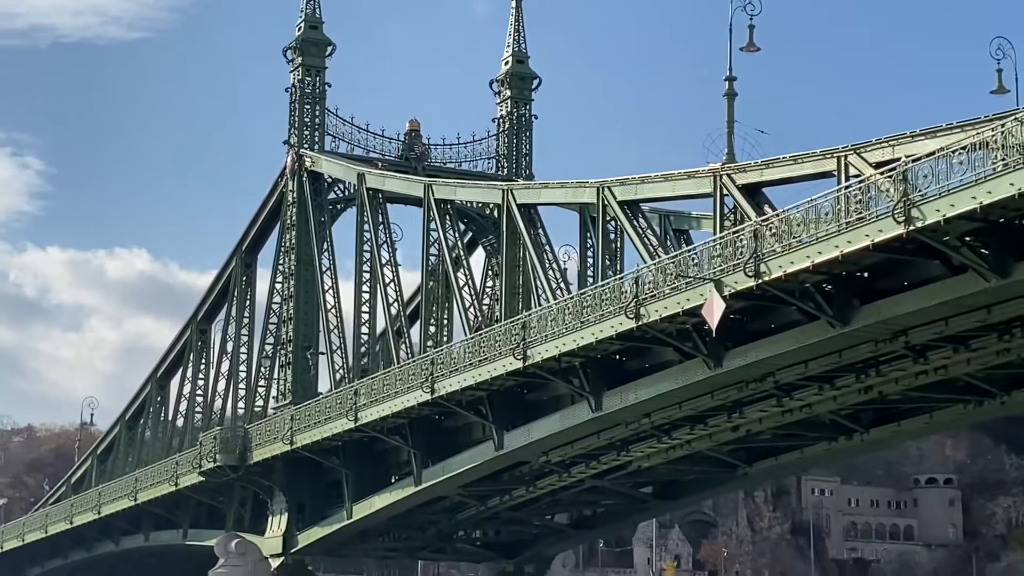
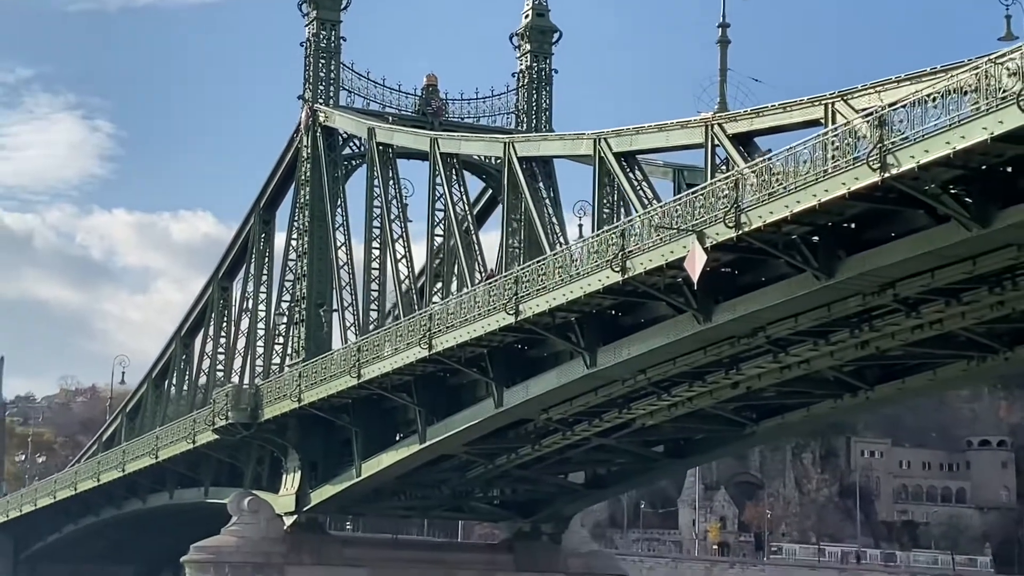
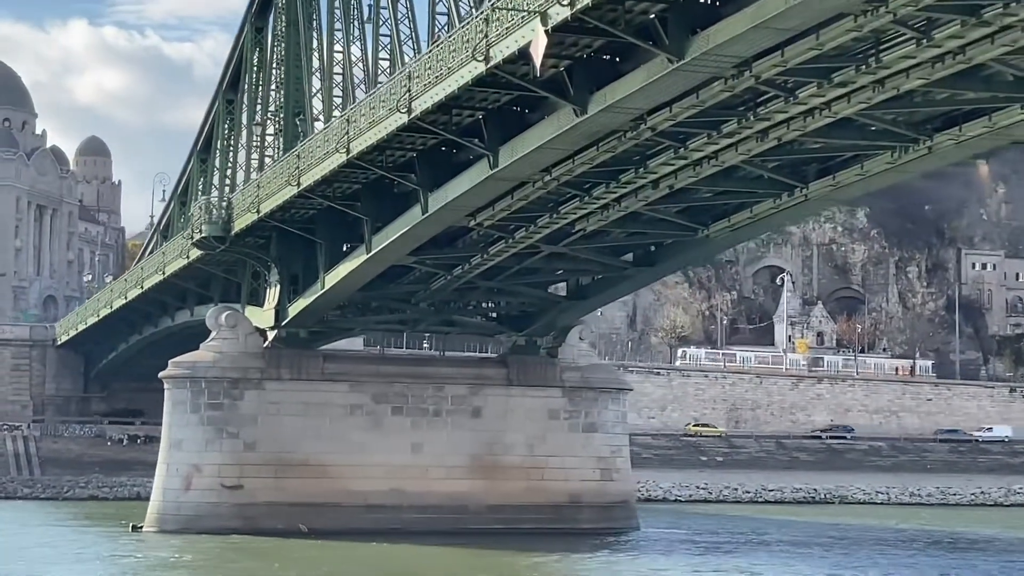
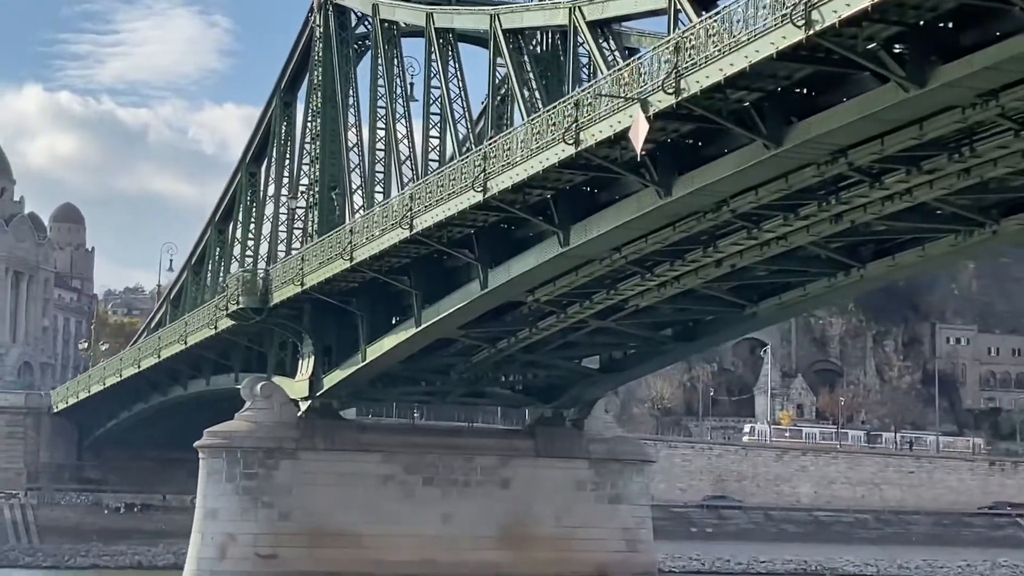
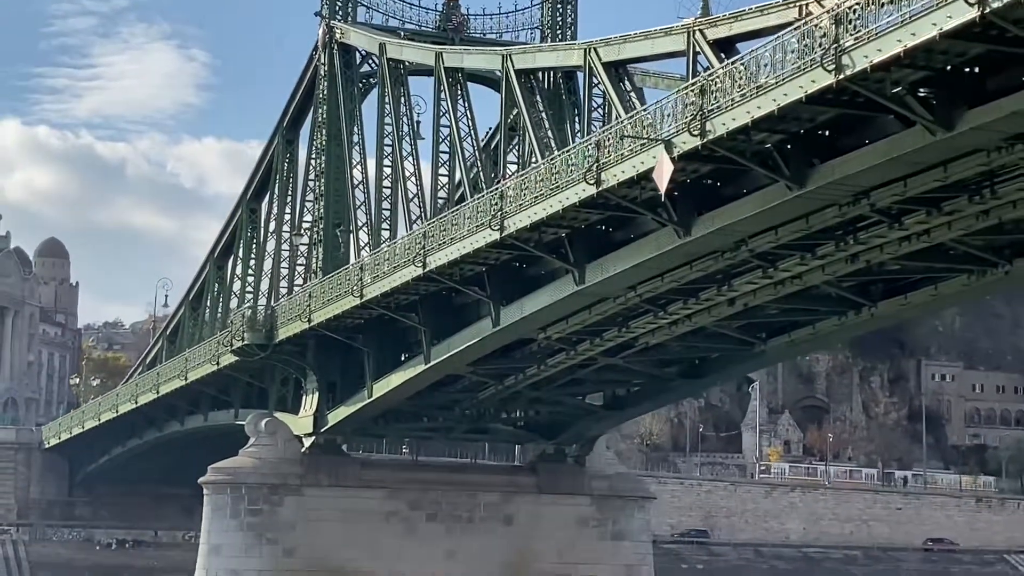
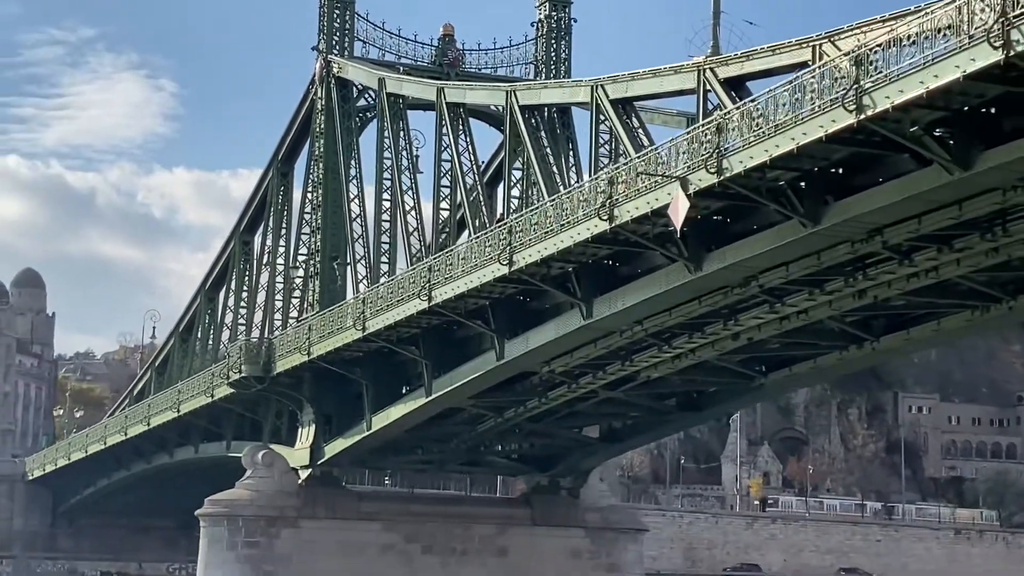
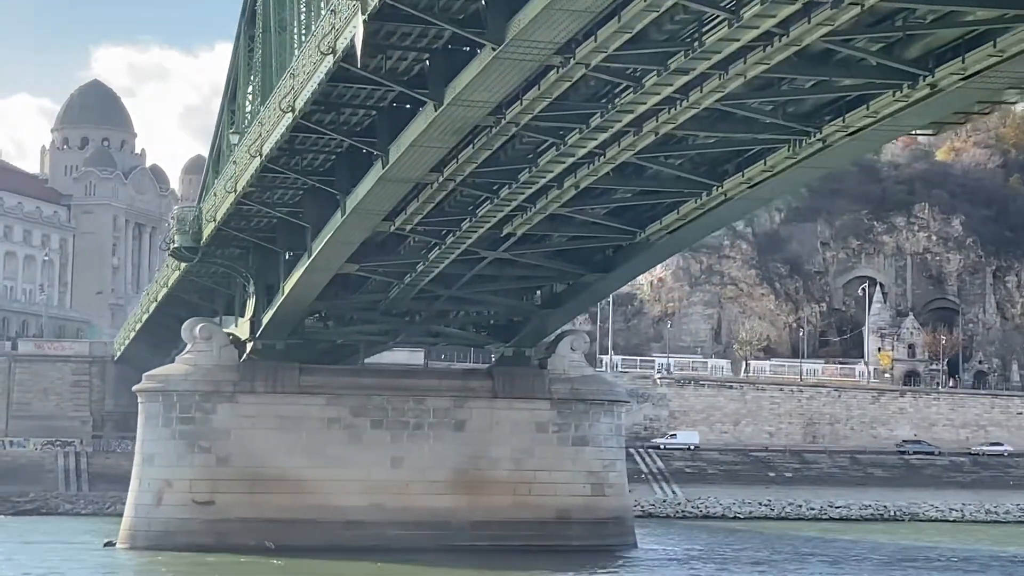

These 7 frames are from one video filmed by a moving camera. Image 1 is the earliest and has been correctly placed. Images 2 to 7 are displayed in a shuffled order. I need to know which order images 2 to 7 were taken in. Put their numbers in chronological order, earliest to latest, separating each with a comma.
2, 6, 5, 4, 3, 7
